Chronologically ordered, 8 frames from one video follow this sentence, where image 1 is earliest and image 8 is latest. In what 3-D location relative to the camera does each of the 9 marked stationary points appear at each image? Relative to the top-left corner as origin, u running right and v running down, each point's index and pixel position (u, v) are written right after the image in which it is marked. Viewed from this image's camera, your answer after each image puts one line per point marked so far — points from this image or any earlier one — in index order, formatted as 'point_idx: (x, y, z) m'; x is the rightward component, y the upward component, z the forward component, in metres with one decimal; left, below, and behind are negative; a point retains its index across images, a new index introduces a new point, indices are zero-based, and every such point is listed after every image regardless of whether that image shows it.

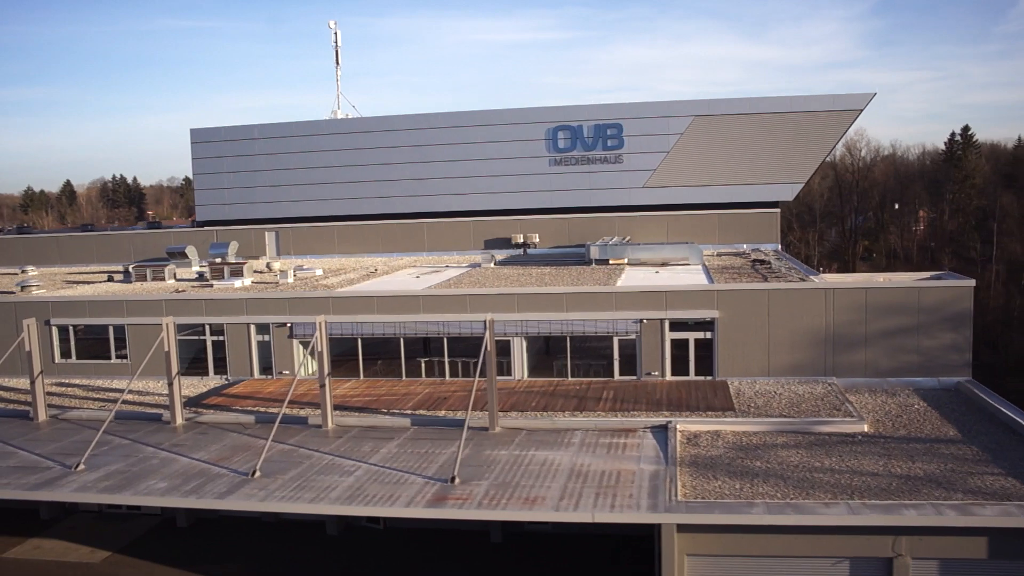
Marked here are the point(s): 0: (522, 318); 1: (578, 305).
0: (+0.3, -0.7, +19.8) m
1: (+1.5, -0.4, +19.5) m
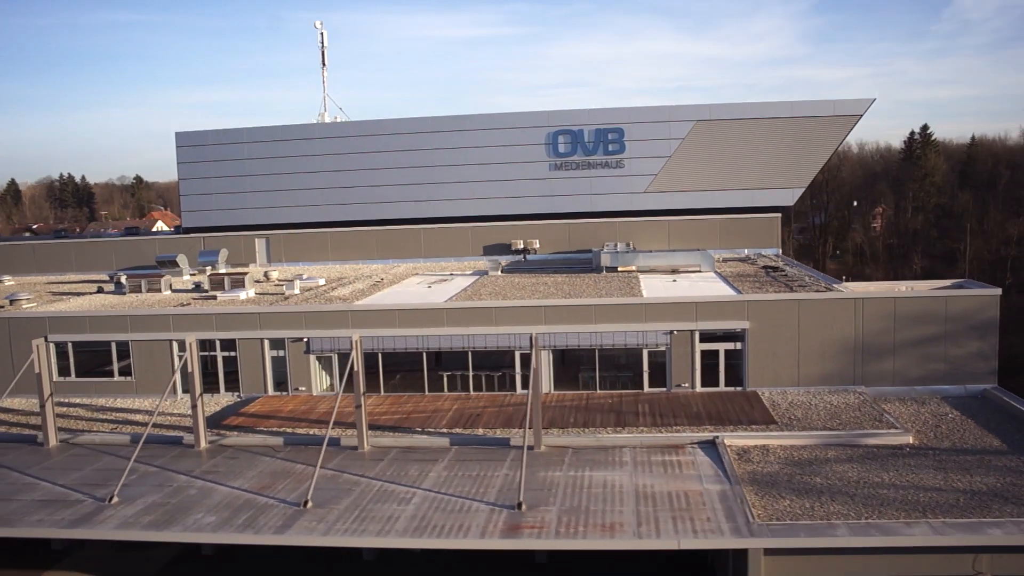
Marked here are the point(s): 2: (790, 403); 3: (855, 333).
0: (+0.9, -1.0, +19.4) m
1: (+2.1, -0.6, +19.2) m
2: (+5.7, -2.4, +18.0) m
3: (+7.2, -1.0, +18.6) m
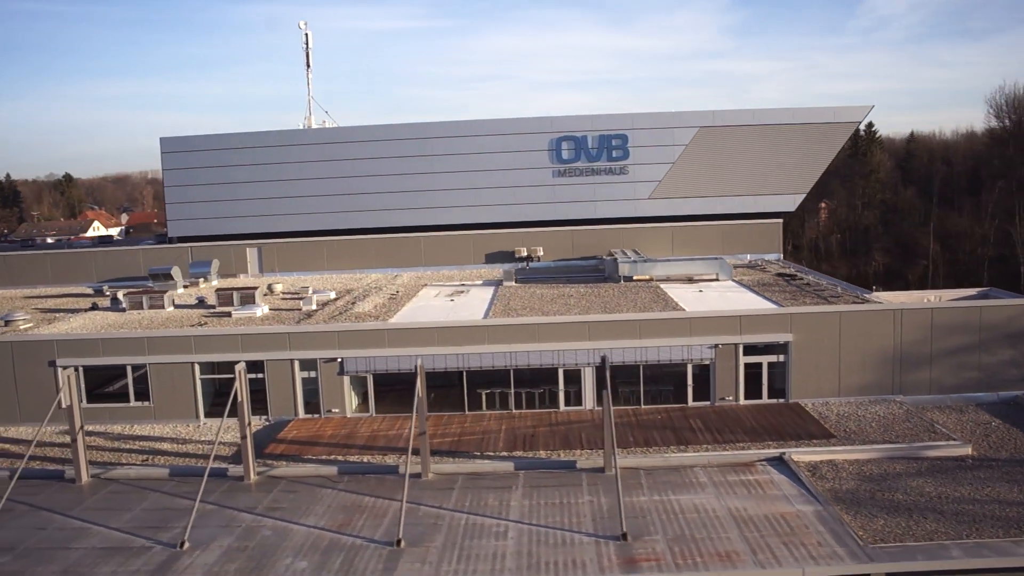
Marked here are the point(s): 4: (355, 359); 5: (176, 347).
0: (+1.8, -1.3, +19.2) m
1: (+3.1, -1.0, +19.1) m
2: (+6.8, -2.6, +18.2) m
3: (+8.2, -1.2, +19.0) m
4: (-3.5, -1.6, +19.5) m
5: (-7.6, -1.3, +19.8) m
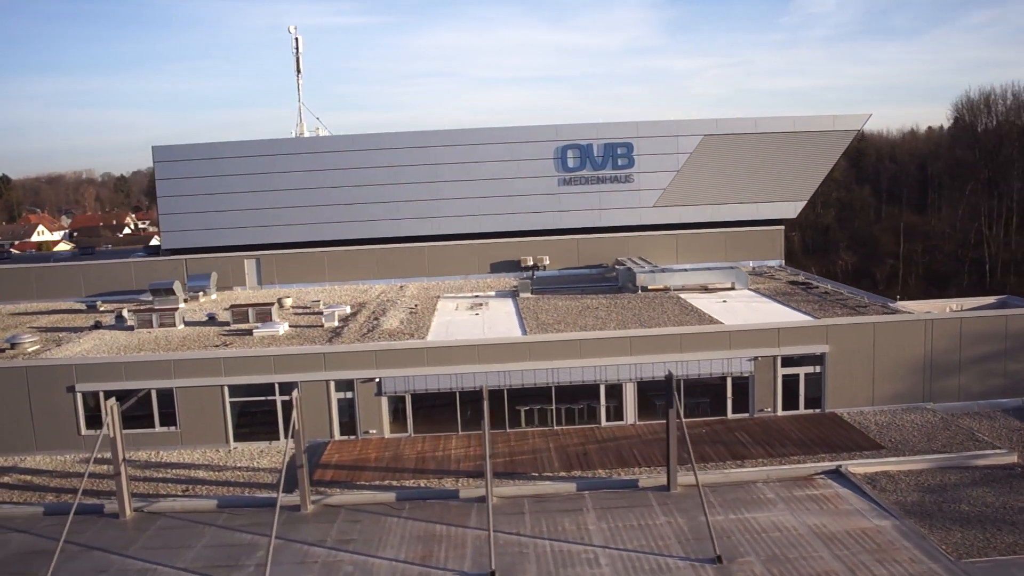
0: (+2.7, -1.6, +19.2) m
1: (+4.0, -1.3, +19.2) m
2: (+7.8, -2.9, +18.6) m
3: (+9.1, -1.4, +19.4) m
4: (-2.6, -2.0, +19.1) m
5: (-6.7, -1.8, +19.1) m
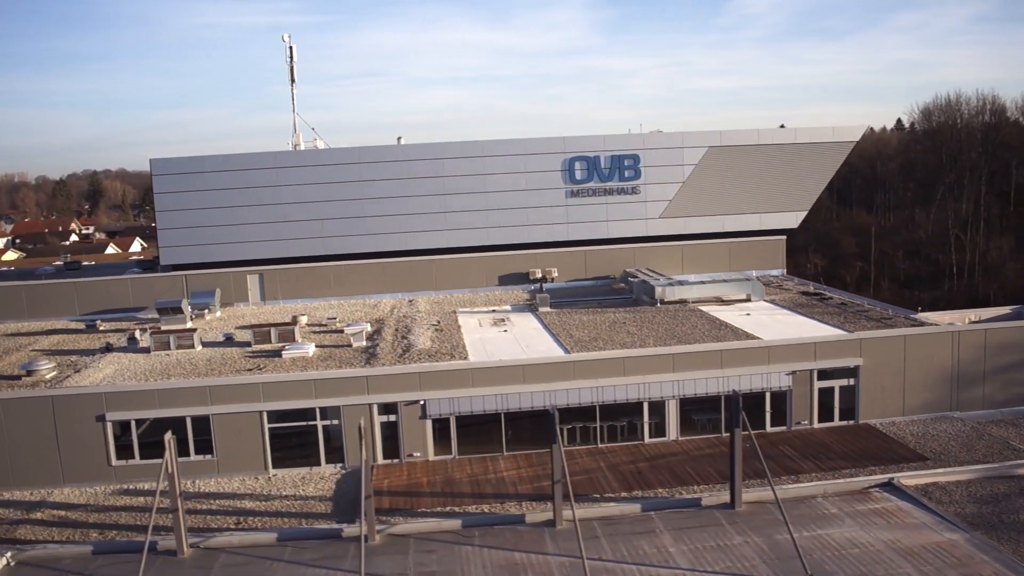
0: (+3.7, -2.0, +19.4) m
1: (+4.9, -1.6, +19.5) m
2: (+8.8, -3.2, +19.1) m
3: (+10.1, -1.7, +20.0) m
4: (-1.6, -2.5, +18.9) m
5: (-5.7, -2.3, +18.6) m
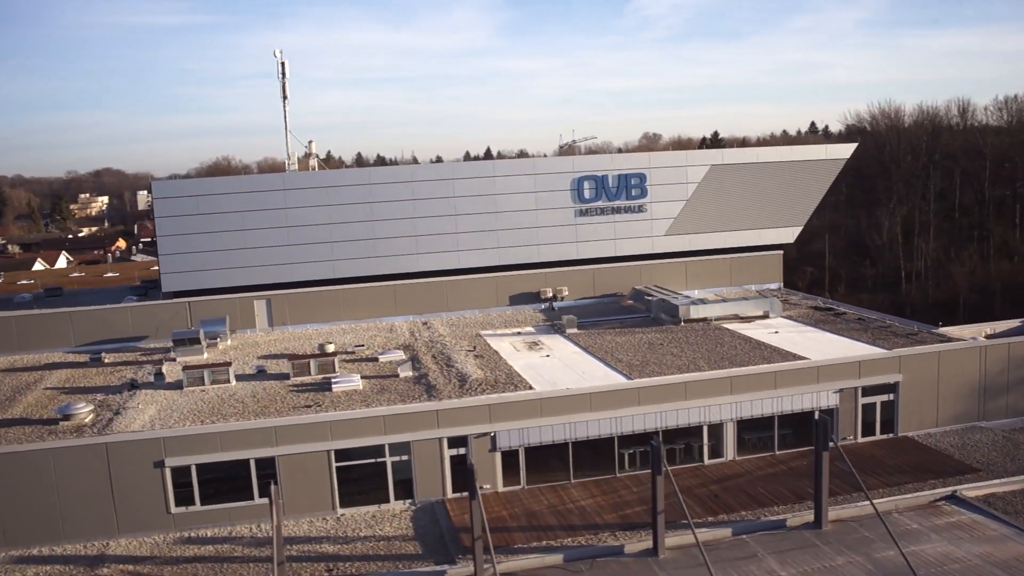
0: (+5.1, -2.5, +19.9) m
1: (+6.3, -2.1, +20.1) m
2: (+10.2, -3.6, +20.2) m
3: (+11.4, -2.1, +21.3) m
4: (-0.1, -3.1, +18.9) m
5: (-4.2, -3.0, +18.1) m
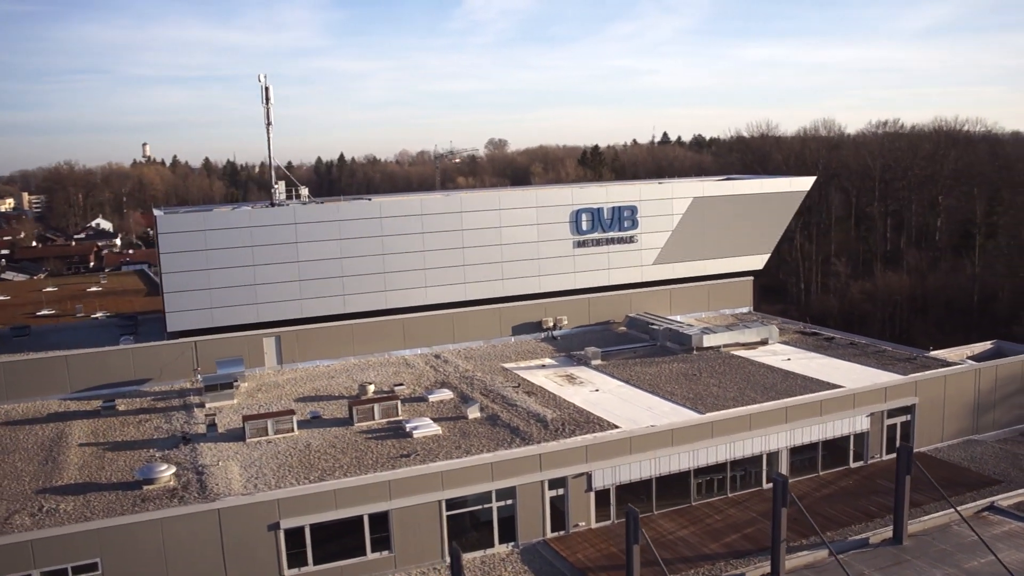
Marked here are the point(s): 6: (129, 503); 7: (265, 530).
0: (+6.9, -3.5, +21.7) m
1: (+8.0, -3.0, +22.1) m
2: (+11.8, -4.5, +23.0) m
3: (+12.7, -3.0, +24.2) m
4: (+2.0, -4.1, +19.6) m
5: (-1.8, -4.1, +18.1) m
6: (-7.5, -4.2, +17.1) m
7: (-4.8, -4.7, +17.1) m
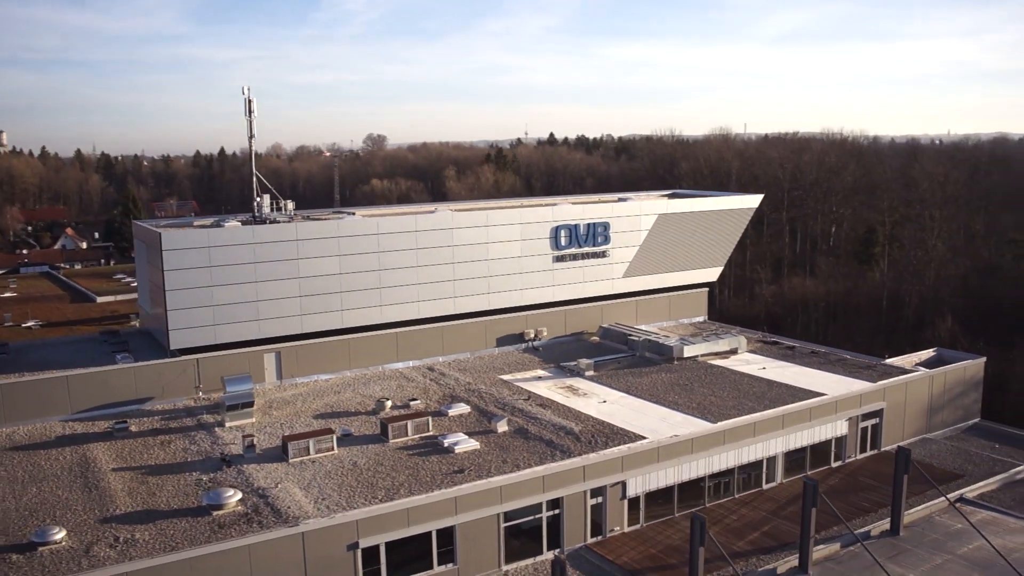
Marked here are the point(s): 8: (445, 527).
0: (+7.5, -4.0, +23.9) m
1: (+8.5, -3.5, +24.5) m
2: (+12.2, -5.0, +26.0) m
3: (+12.9, -3.4, +27.4) m
4: (+3.0, -4.6, +21.1) m
5: (-0.6, -4.6, +19.0) m
6: (-6.0, -4.7, +17.1) m
7: (-3.4, -5.2, +17.6) m
8: (-1.4, -5.1, +18.6) m
